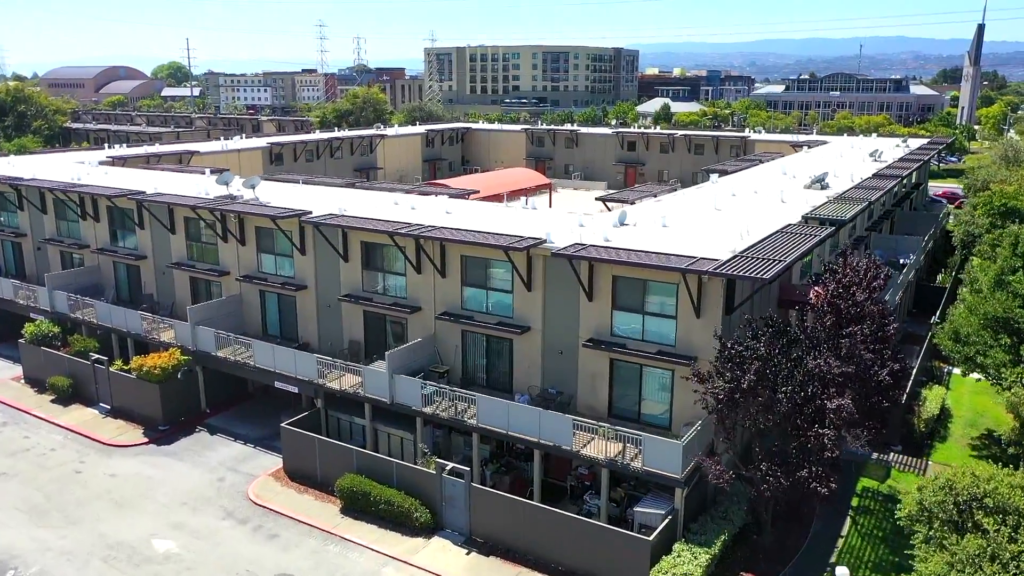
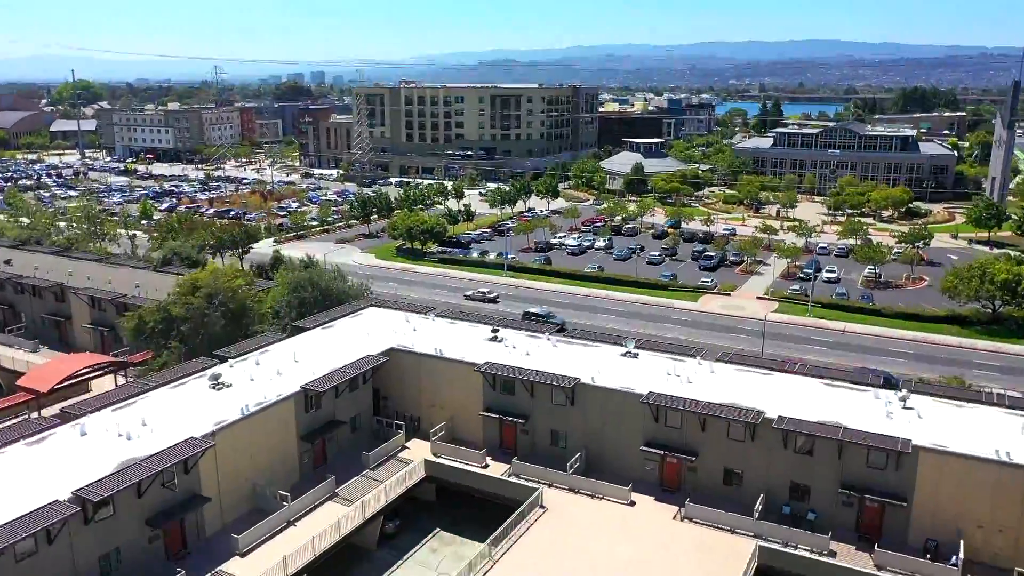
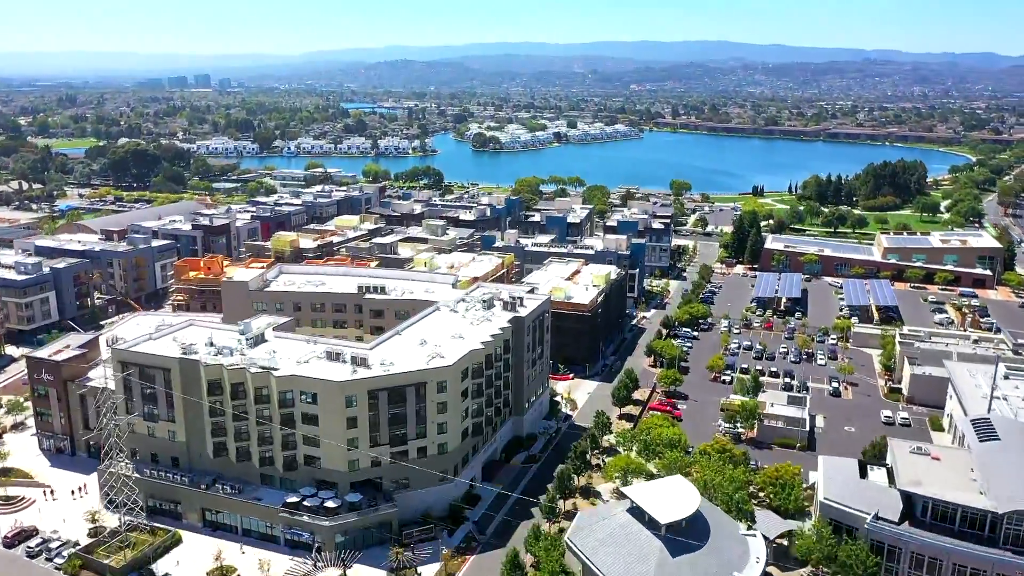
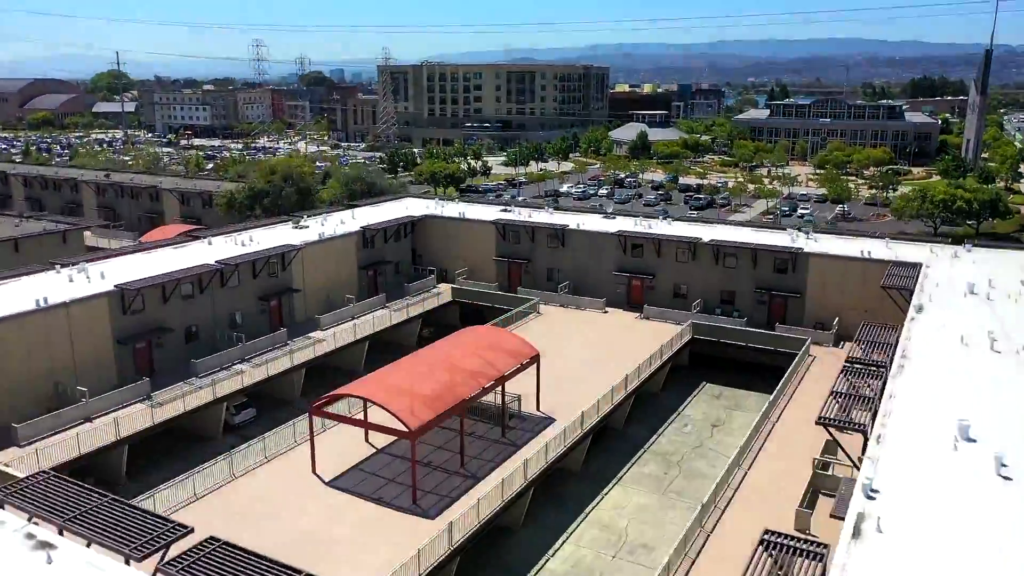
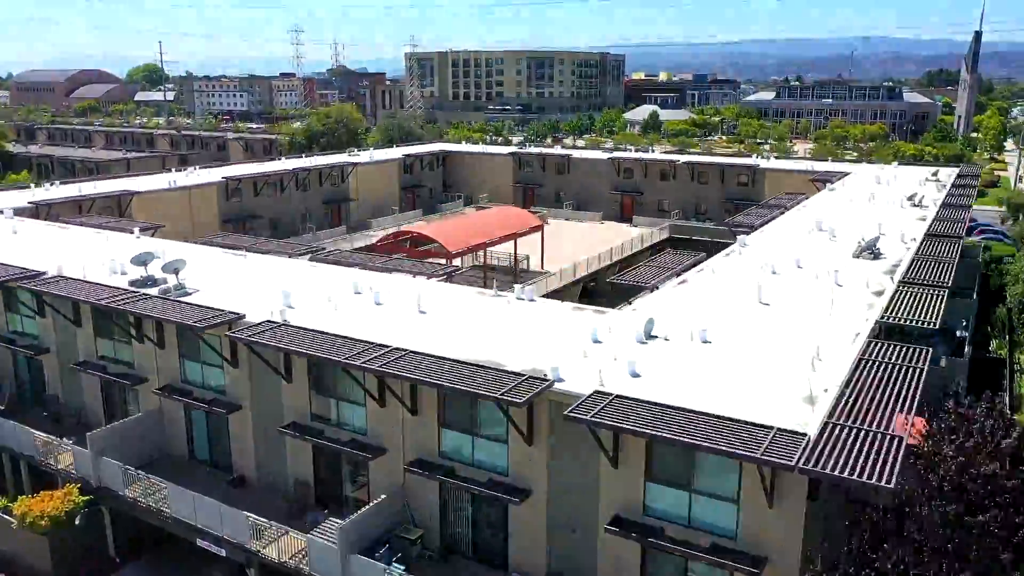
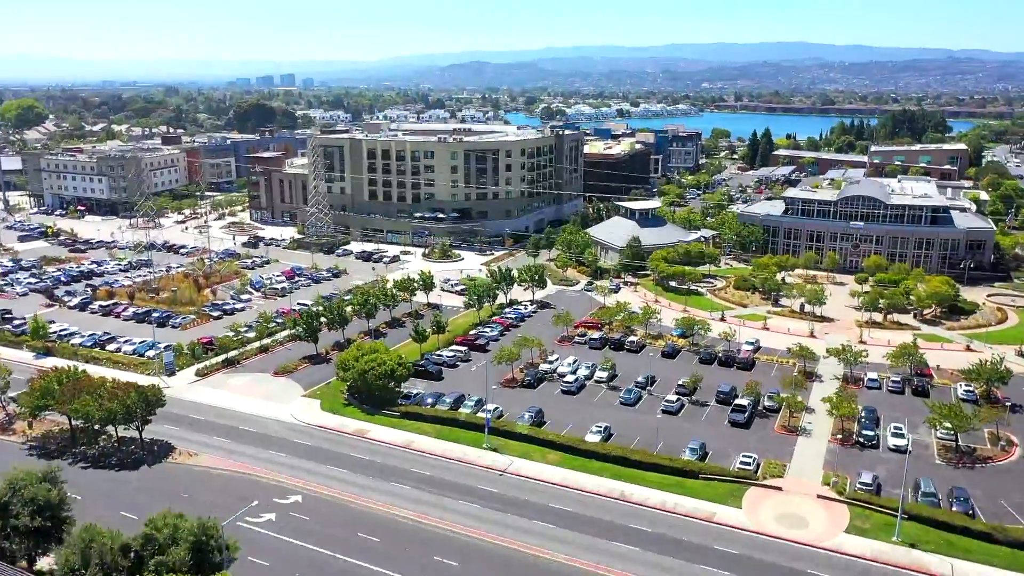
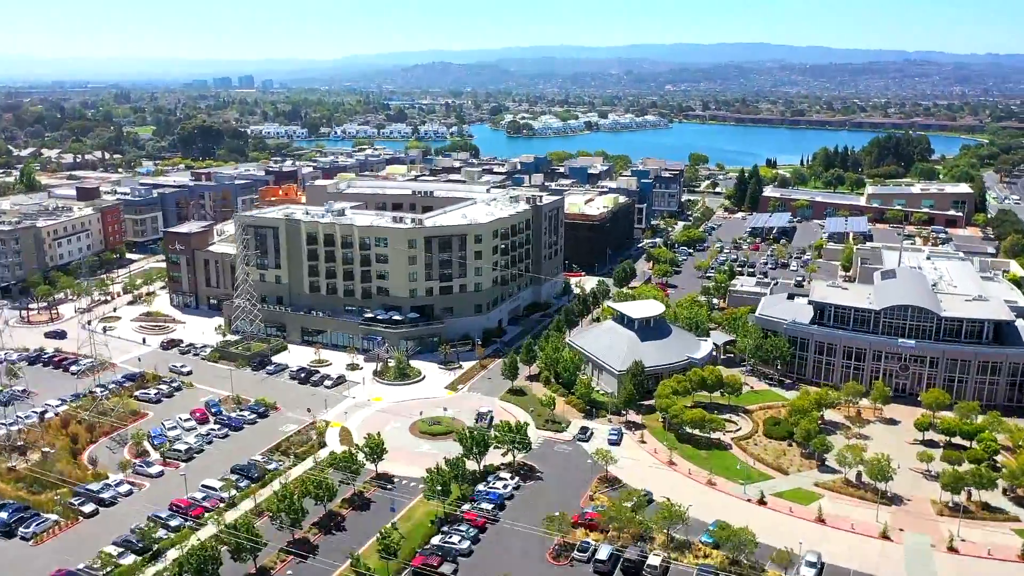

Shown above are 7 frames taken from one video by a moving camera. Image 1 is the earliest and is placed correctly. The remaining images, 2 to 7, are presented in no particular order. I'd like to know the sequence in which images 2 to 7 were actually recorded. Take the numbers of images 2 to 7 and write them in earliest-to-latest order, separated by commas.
5, 4, 2, 6, 7, 3
